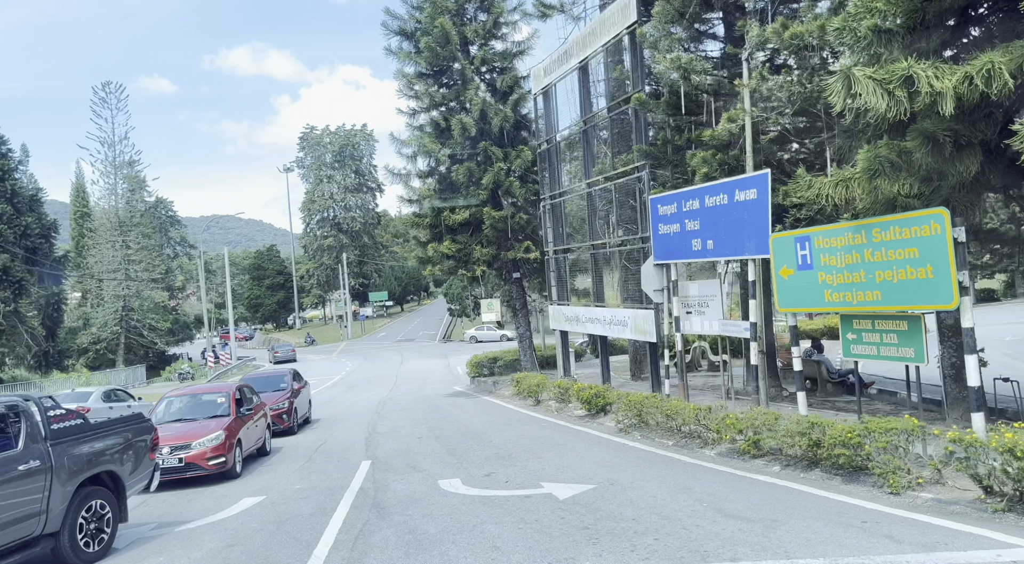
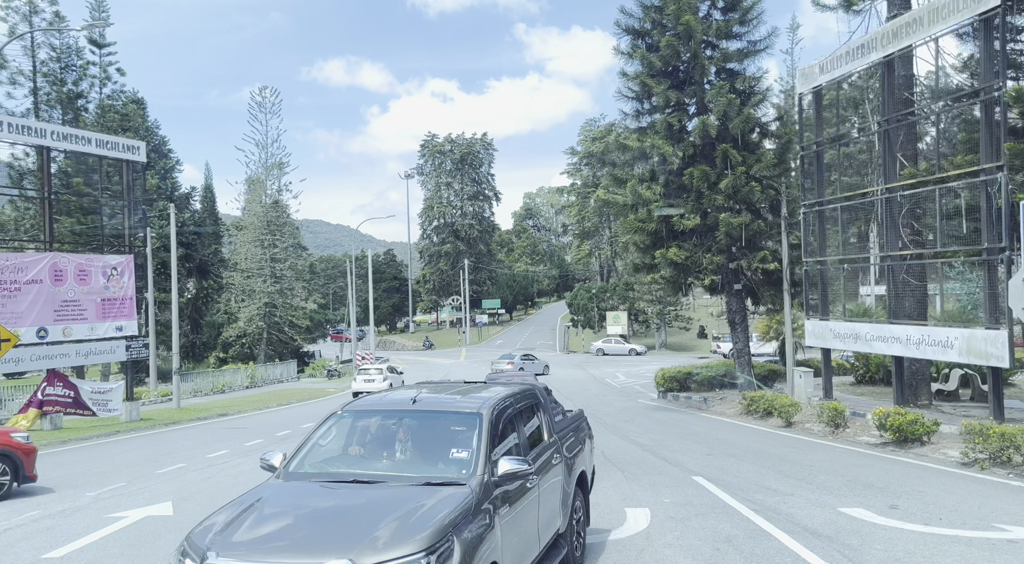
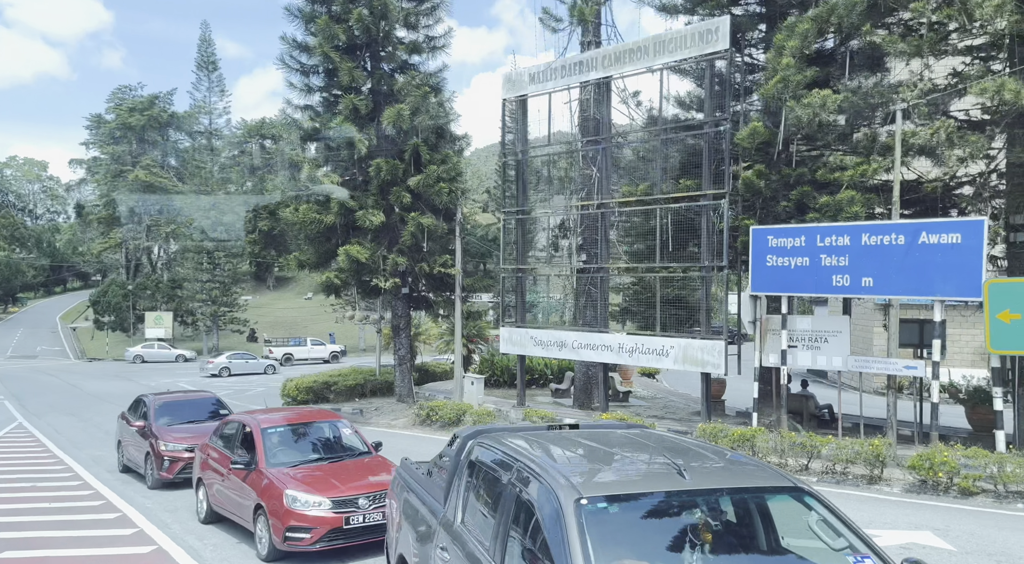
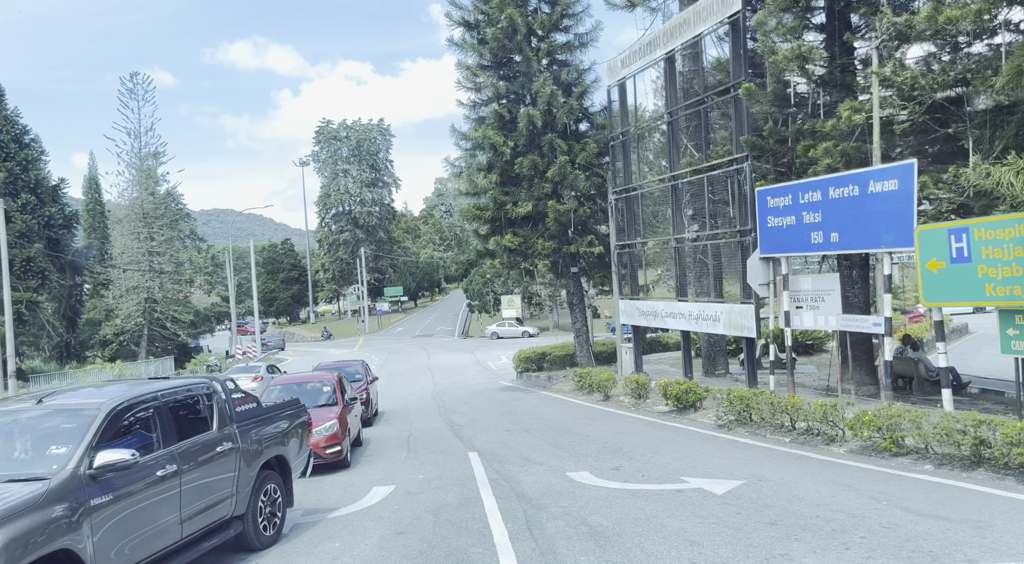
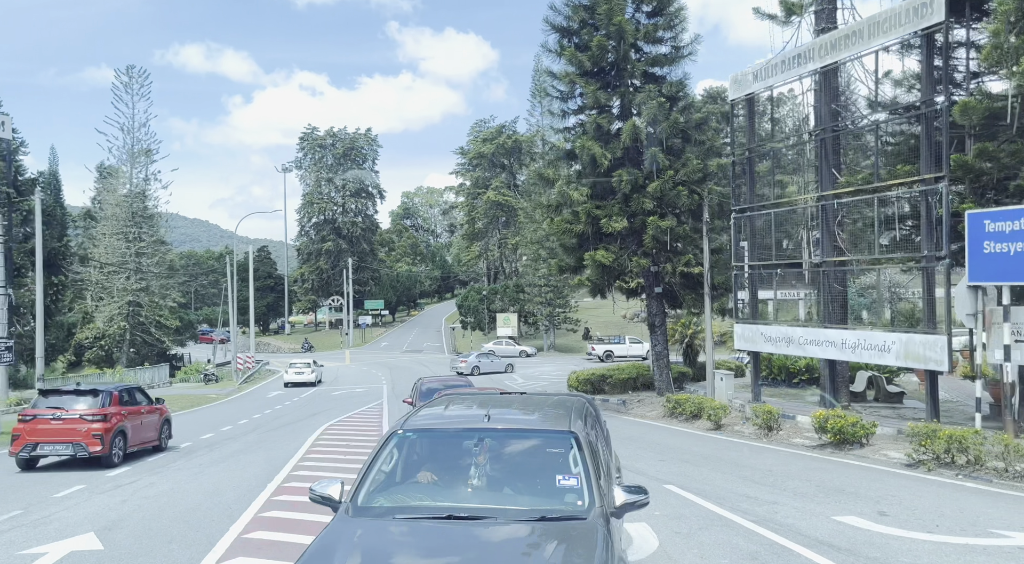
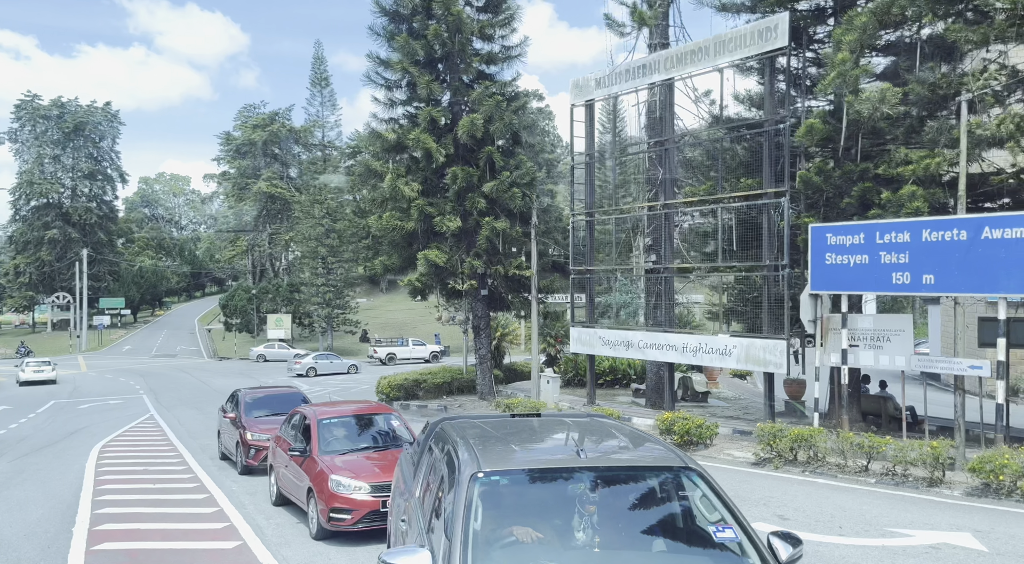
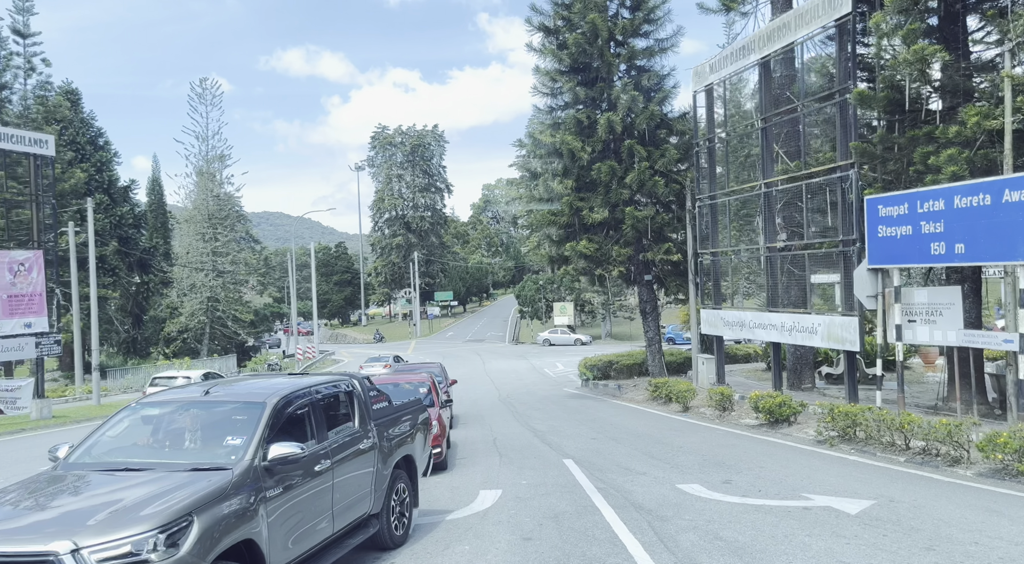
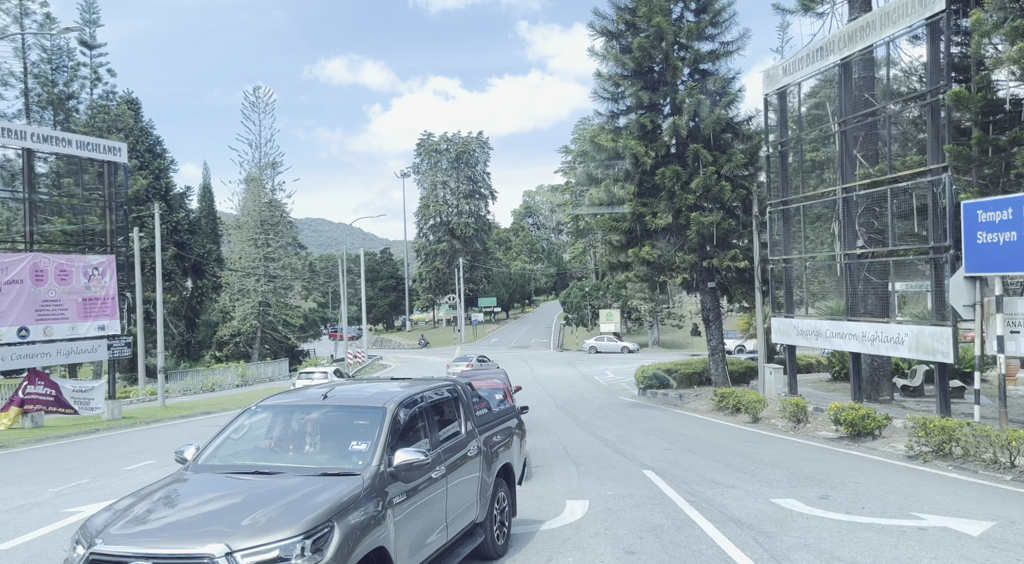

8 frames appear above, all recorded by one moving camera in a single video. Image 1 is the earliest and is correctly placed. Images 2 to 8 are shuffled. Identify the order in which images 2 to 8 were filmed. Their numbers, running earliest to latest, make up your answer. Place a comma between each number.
4, 7, 8, 2, 5, 6, 3
